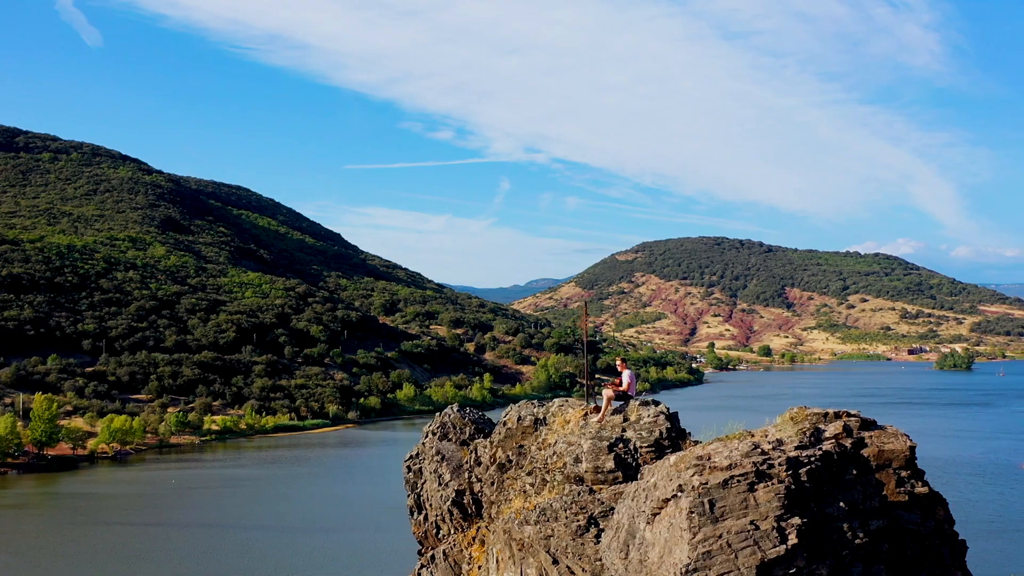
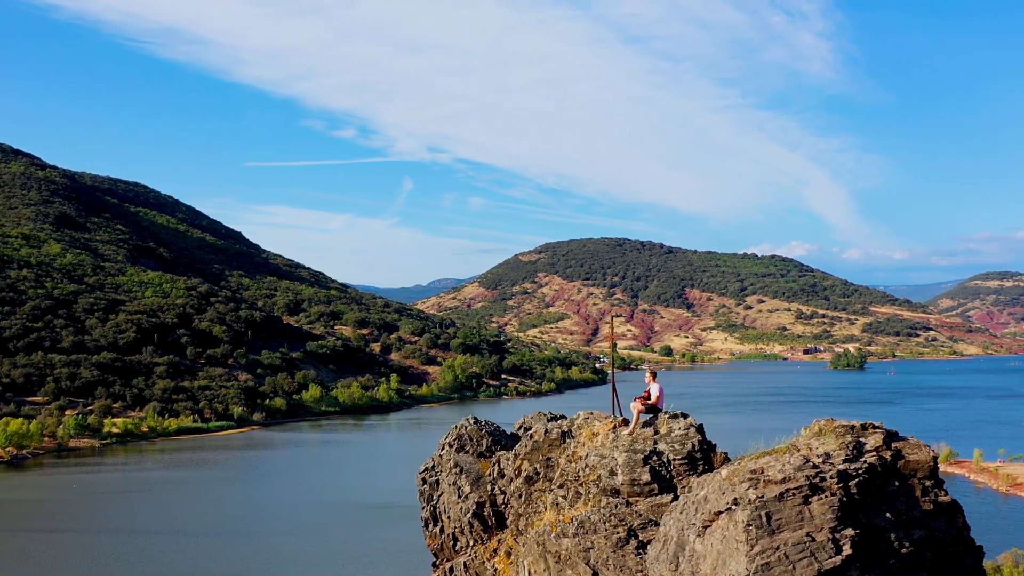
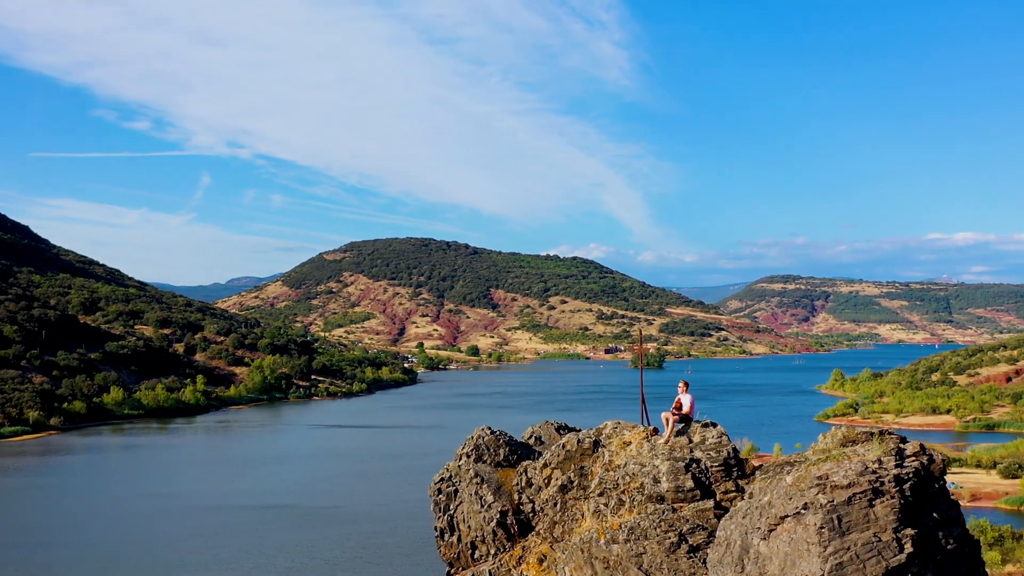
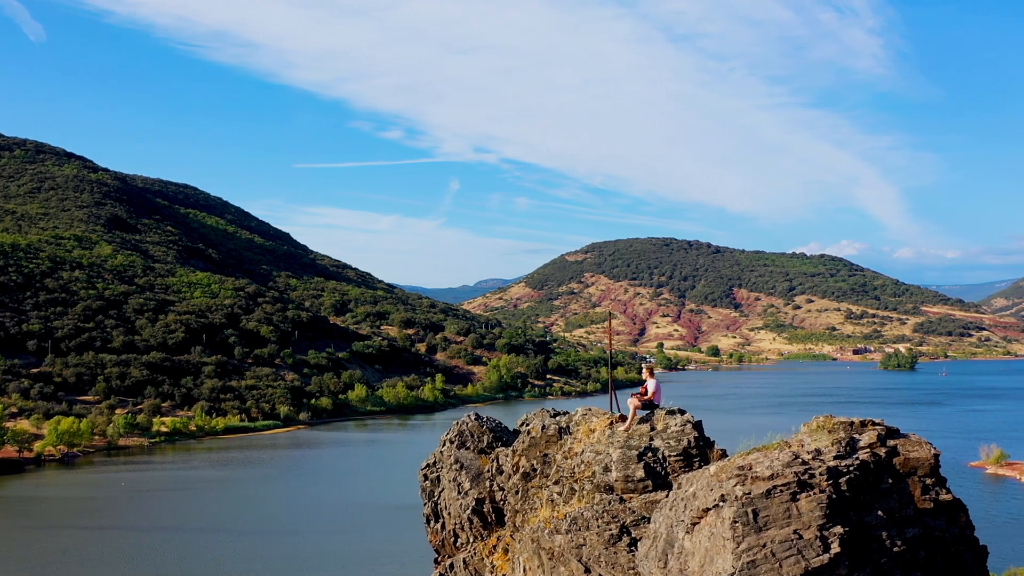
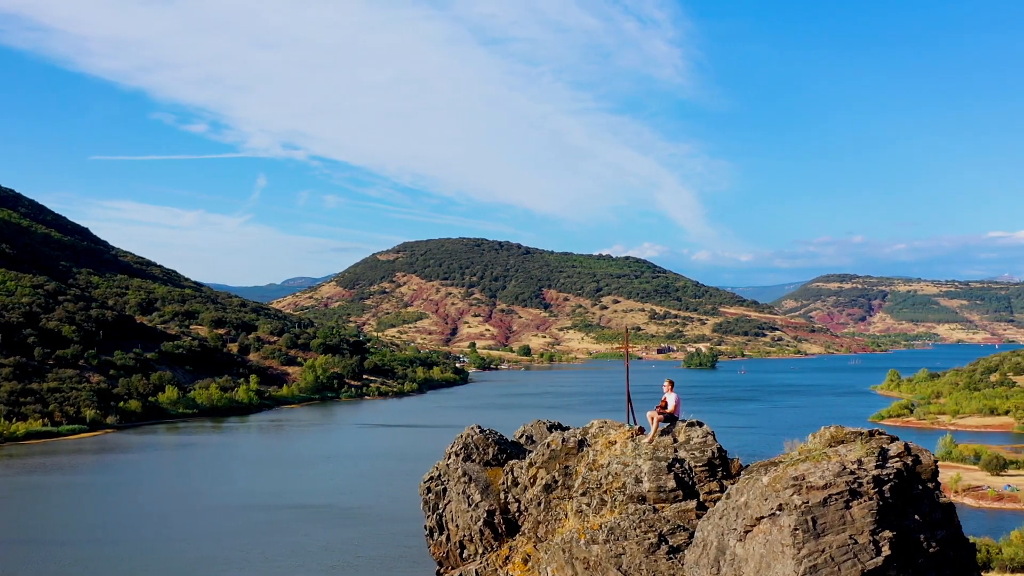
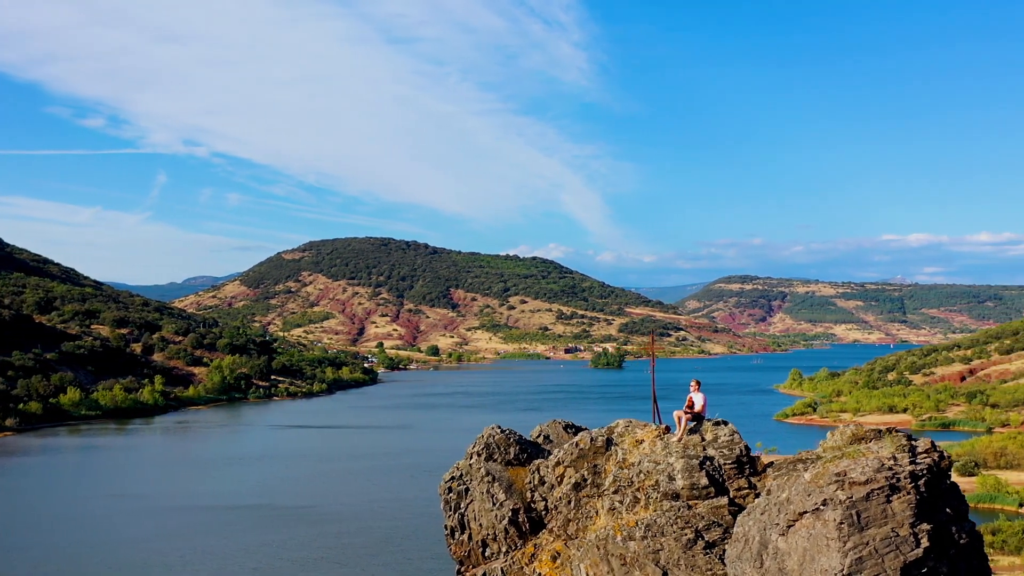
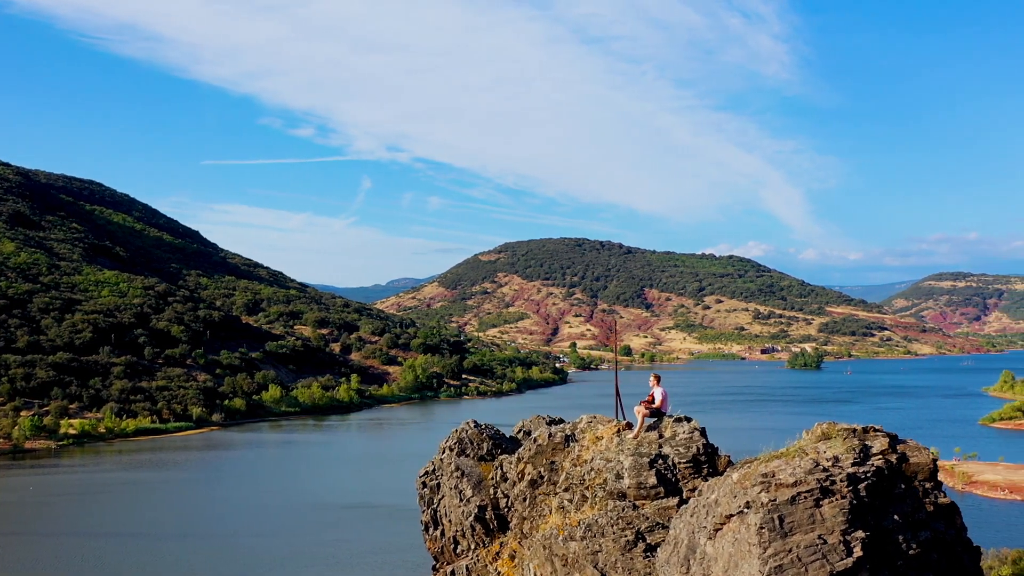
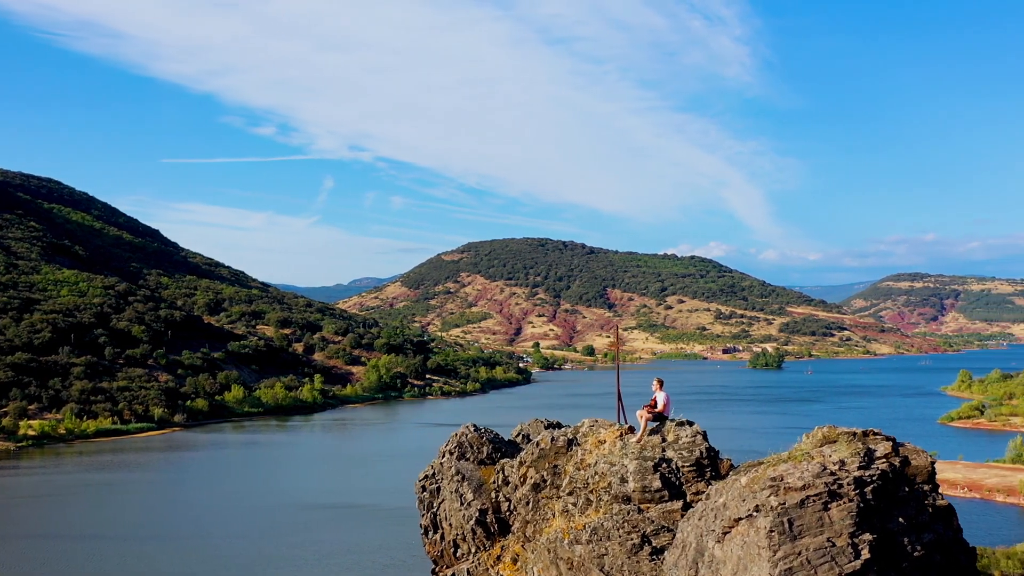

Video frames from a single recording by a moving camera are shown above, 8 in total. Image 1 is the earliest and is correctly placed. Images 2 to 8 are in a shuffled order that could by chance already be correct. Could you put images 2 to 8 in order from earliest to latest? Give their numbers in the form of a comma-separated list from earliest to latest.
4, 2, 7, 8, 5, 3, 6
